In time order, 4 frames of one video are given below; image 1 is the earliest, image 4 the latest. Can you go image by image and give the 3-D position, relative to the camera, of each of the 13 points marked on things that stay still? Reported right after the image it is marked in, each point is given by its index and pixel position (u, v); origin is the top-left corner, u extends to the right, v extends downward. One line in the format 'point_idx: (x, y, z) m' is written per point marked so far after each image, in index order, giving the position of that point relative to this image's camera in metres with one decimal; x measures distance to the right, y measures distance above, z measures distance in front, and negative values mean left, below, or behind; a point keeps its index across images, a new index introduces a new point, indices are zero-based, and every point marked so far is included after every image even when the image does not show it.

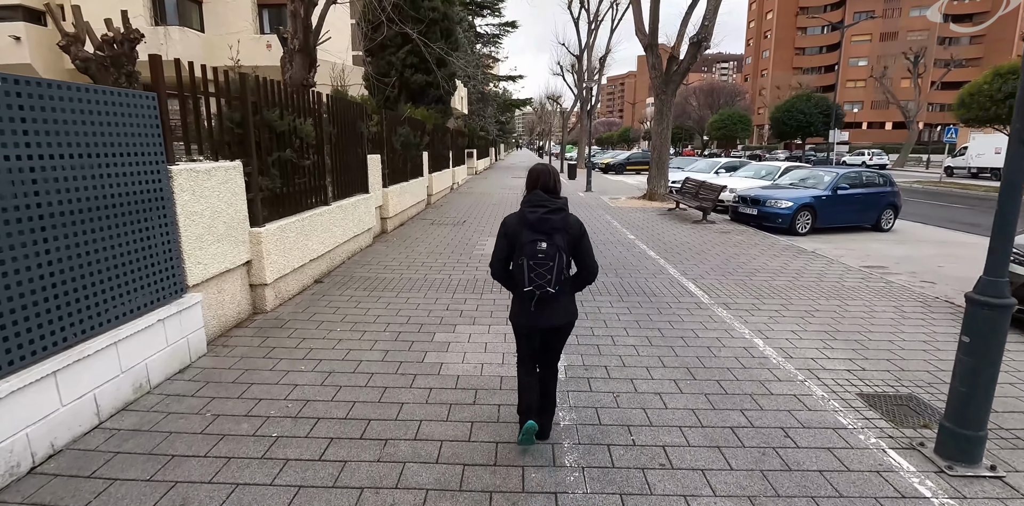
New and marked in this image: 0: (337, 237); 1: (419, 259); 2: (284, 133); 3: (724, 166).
0: (-2.4, +0.2, +6.8) m
1: (-1.5, -0.1, +7.6) m
2: (-2.5, +1.3, +5.4) m
3: (+7.3, +3.0, +16.9) m
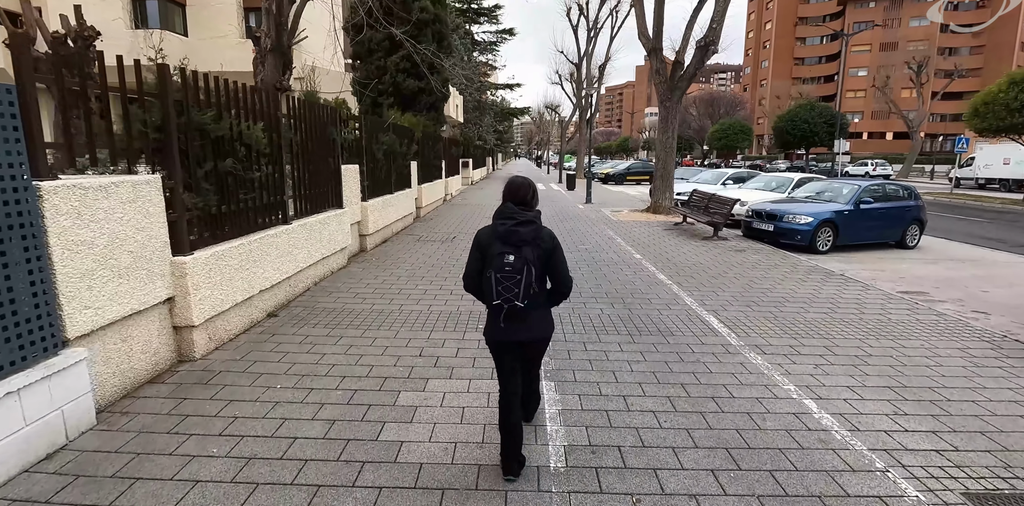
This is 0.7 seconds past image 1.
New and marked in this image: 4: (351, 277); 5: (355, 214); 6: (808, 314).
0: (-2.5, -0.1, +5.8) m
1: (-1.6, -0.4, +6.7) m
2: (-2.6, +1.0, +4.4) m
3: (+7.1, +2.5, +16.0) m
4: (-2.2, -0.3, +6.9) m
5: (-2.5, +0.6, +8.0) m
6: (+3.5, -0.7, +5.9) m
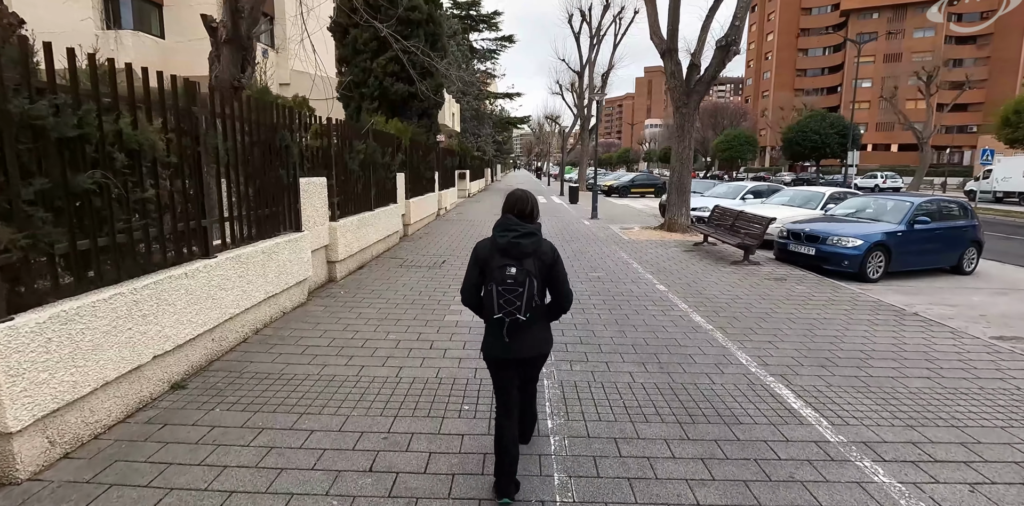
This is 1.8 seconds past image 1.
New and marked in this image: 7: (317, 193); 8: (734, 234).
0: (-2.5, -0.5, +4.4) m
1: (-1.6, -0.8, +5.2) m
2: (-2.6, +0.7, +3.0) m
3: (+7.1, +1.8, +14.6) m
4: (-2.3, -0.7, +5.5) m
5: (-2.6, +0.2, +6.5) m
6: (+3.5, -1.1, +4.4) m
7: (-2.5, +0.8, +6.3) m
8: (+4.4, +0.4, +9.8) m
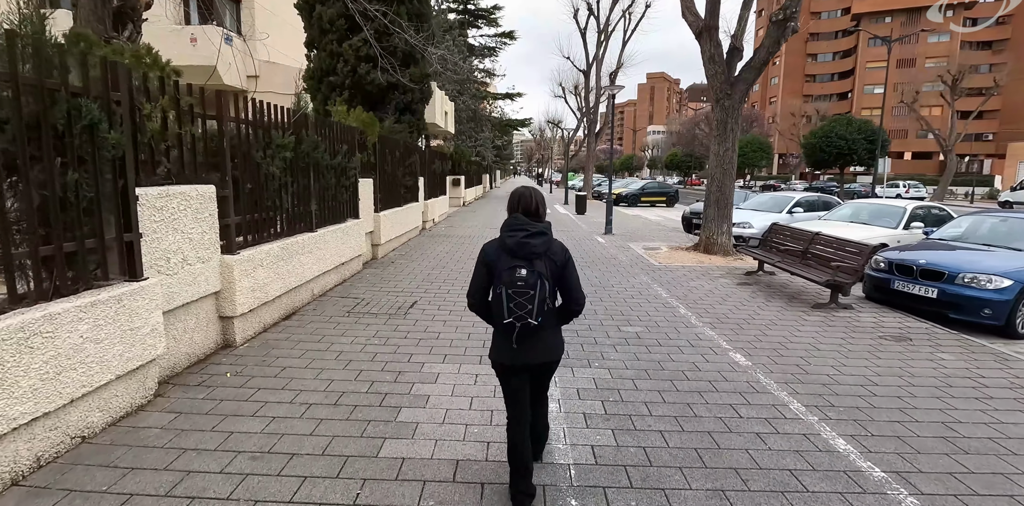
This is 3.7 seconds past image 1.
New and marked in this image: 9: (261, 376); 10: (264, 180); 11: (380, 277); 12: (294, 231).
0: (-2.5, -0.9, +1.9) m
1: (-1.6, -1.2, +2.7) m
2: (-2.6, +0.3, +0.5) m
3: (+7.1, +1.2, +12.1) m
4: (-2.3, -1.2, +2.9) m
5: (-2.6, -0.3, +4.0) m
6: (+3.5, -1.6, +1.9) m
7: (-2.6, +0.3, +3.8) m
8: (+4.4, -0.2, +7.3) m
9: (-2.0, -1.0, +4.0) m
10: (-2.5, +0.7, +5.0) m
11: (-2.1, -0.4, +7.7) m
12: (-2.5, +0.3, +5.7) m
